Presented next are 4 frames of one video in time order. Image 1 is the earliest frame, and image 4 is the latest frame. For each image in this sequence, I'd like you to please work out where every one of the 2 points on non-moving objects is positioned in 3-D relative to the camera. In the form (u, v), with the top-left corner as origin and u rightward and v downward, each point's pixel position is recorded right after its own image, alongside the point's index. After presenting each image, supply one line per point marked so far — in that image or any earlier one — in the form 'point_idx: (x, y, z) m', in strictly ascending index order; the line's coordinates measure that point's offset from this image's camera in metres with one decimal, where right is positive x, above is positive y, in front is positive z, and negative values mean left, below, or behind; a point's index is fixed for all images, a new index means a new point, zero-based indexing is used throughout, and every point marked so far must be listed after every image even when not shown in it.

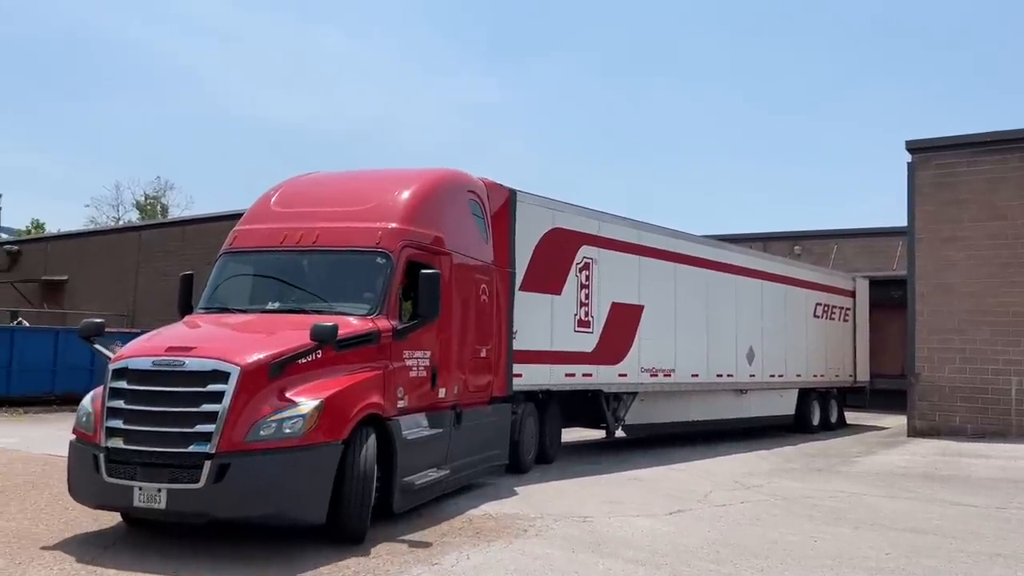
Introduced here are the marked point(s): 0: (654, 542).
0: (+1.2, -2.1, +8.0) m
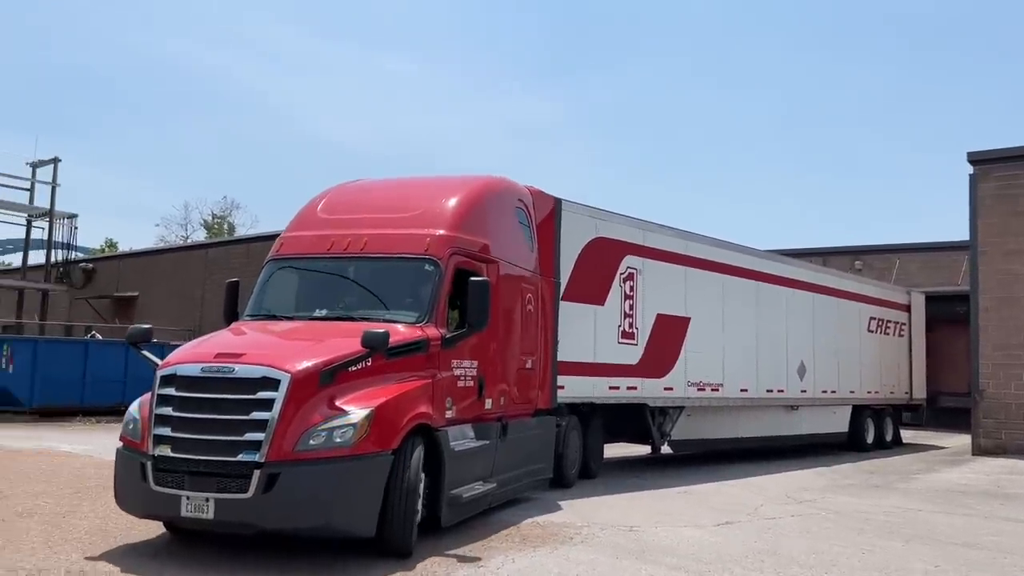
0: (+1.6, -2.2, +8.1) m
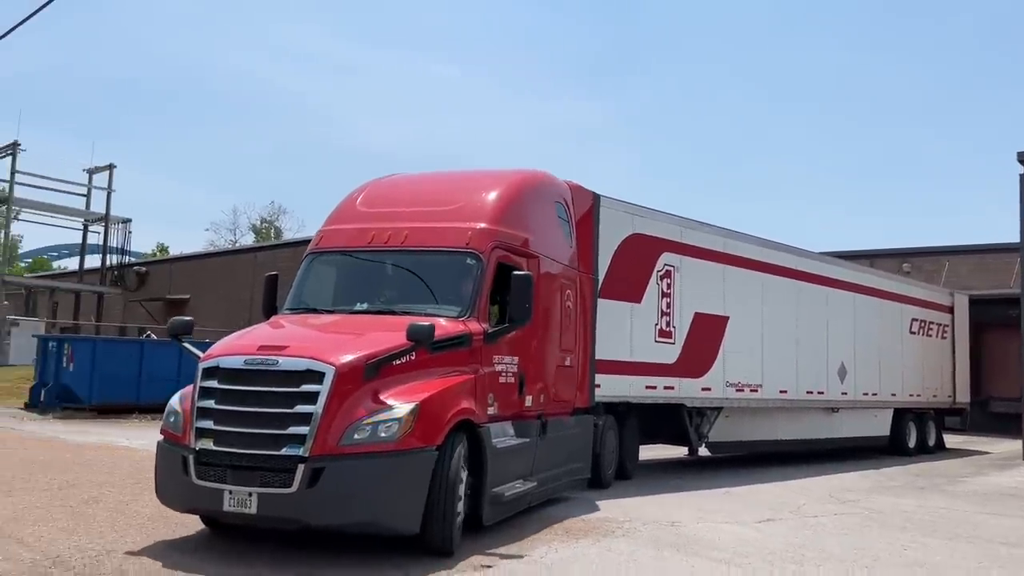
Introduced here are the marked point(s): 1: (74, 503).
0: (+1.9, -2.2, +8.0) m
1: (-4.6, -2.2, +9.9) m
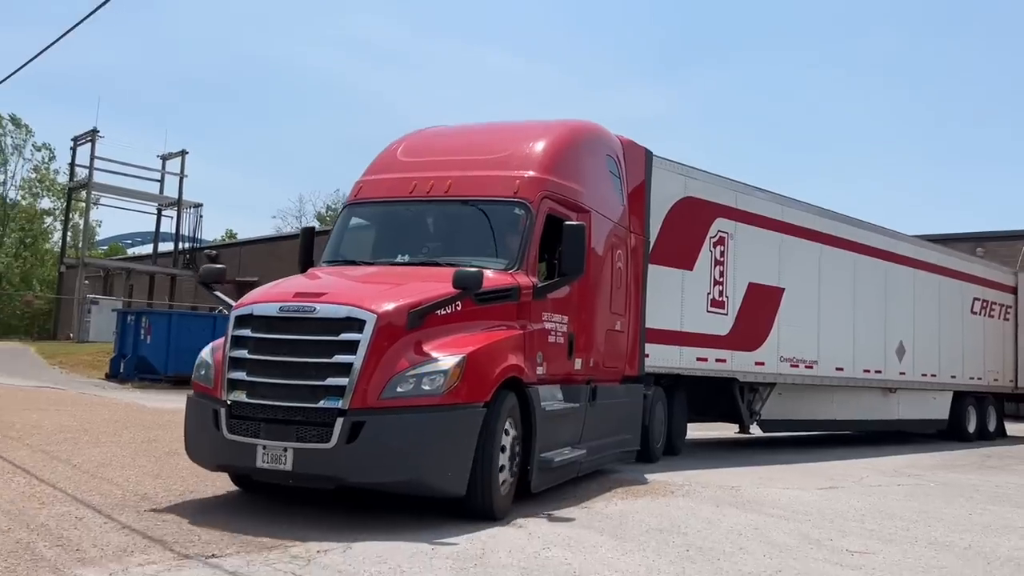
0: (+2.3, -1.7, +7.5) m
1: (-4.1, -1.7, +9.7) m
